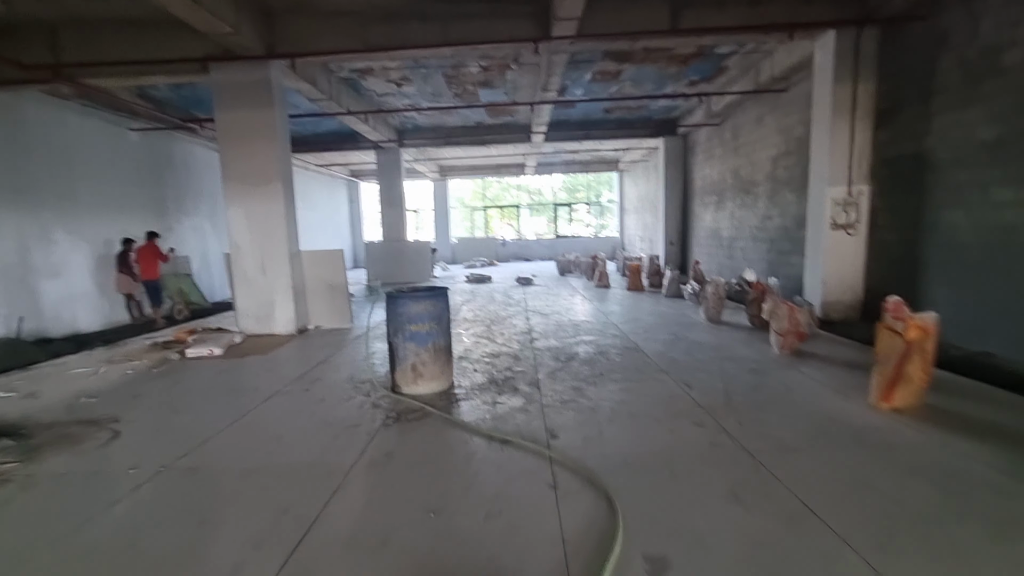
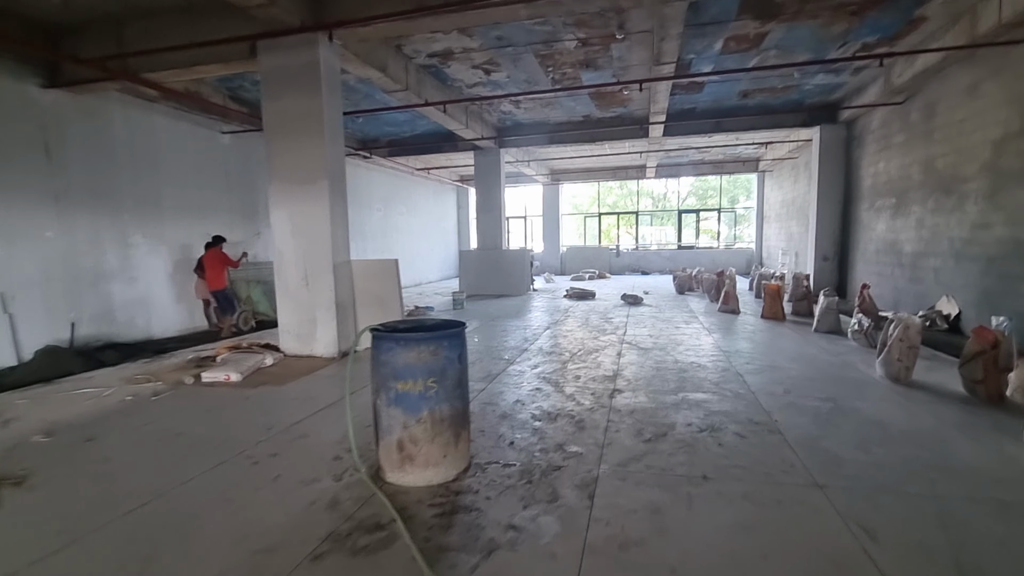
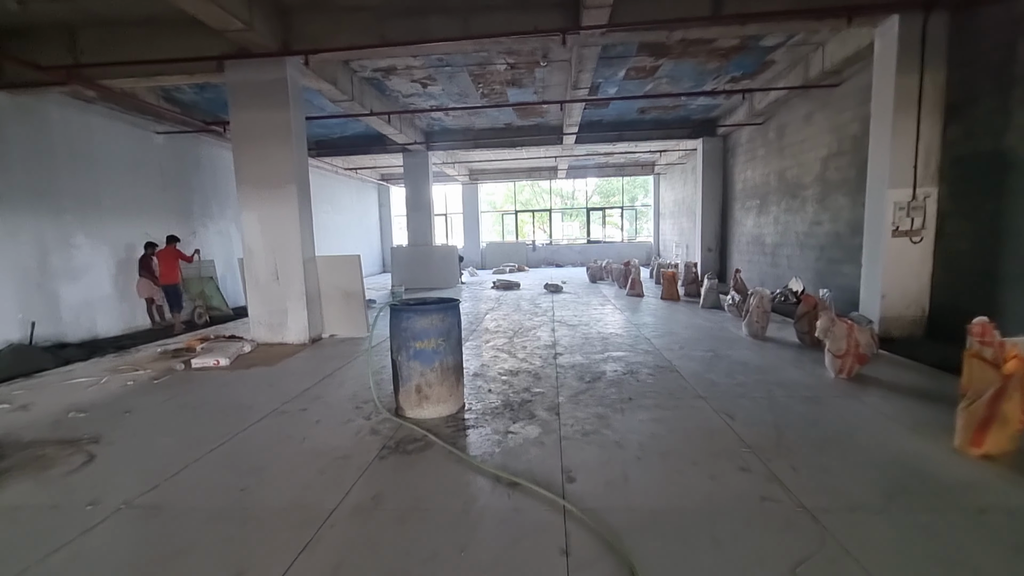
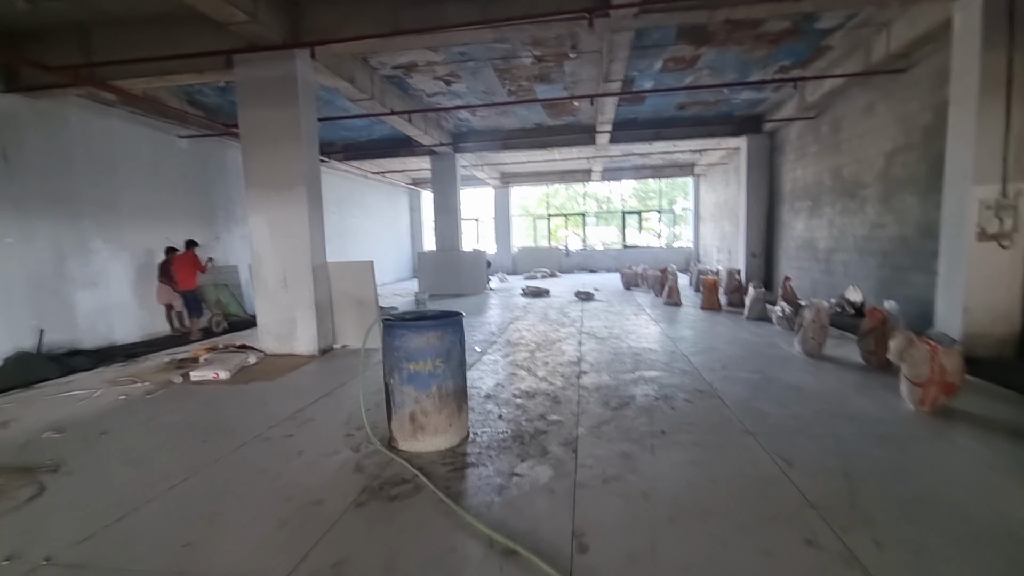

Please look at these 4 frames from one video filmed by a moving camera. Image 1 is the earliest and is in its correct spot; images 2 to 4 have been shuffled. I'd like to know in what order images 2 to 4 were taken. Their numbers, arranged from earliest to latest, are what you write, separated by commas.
3, 4, 2
